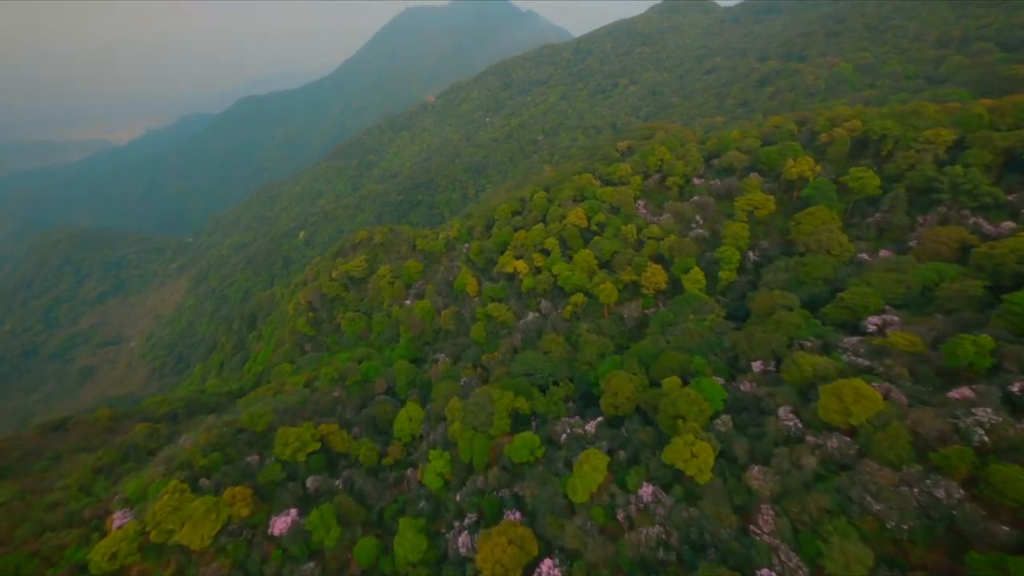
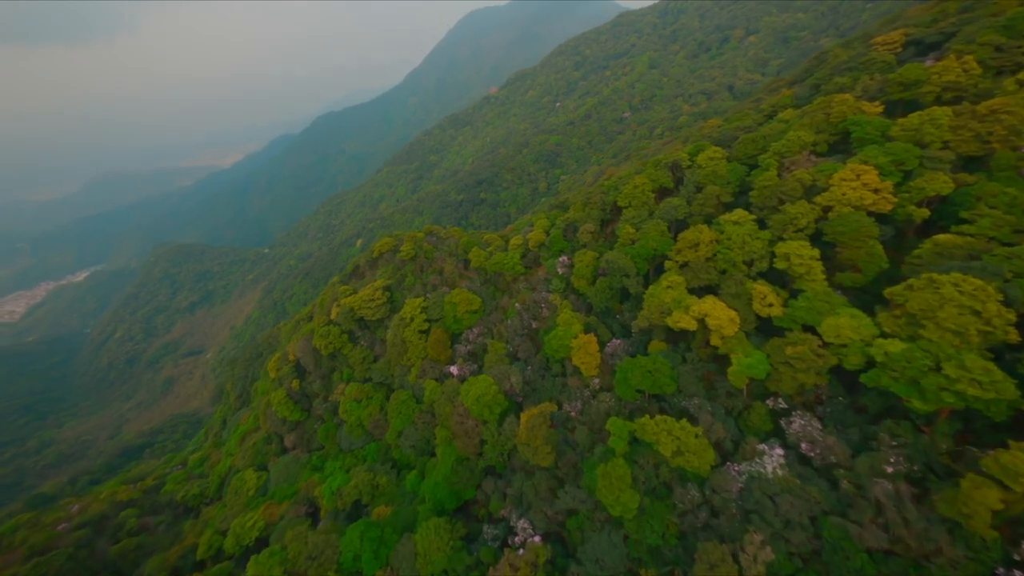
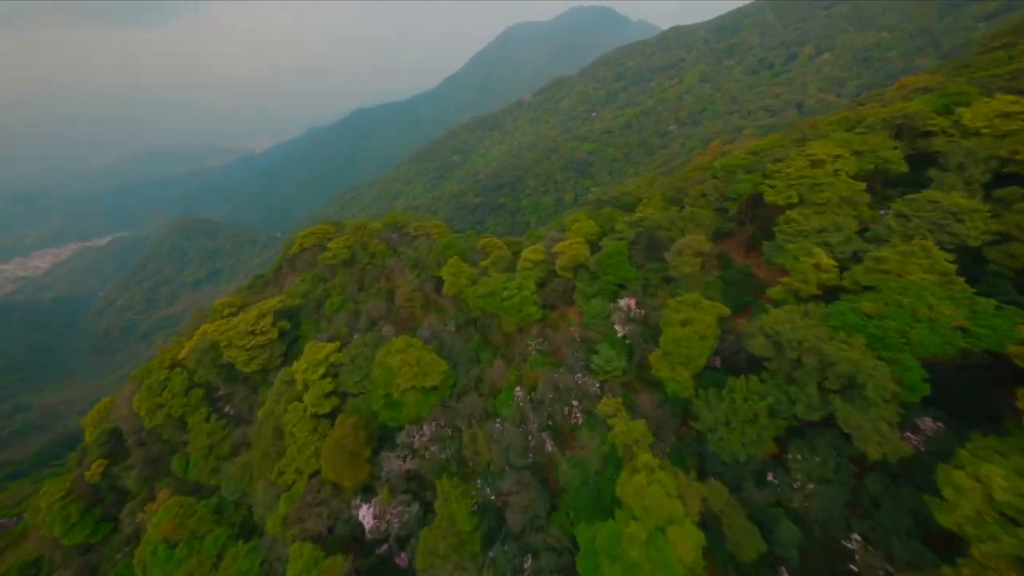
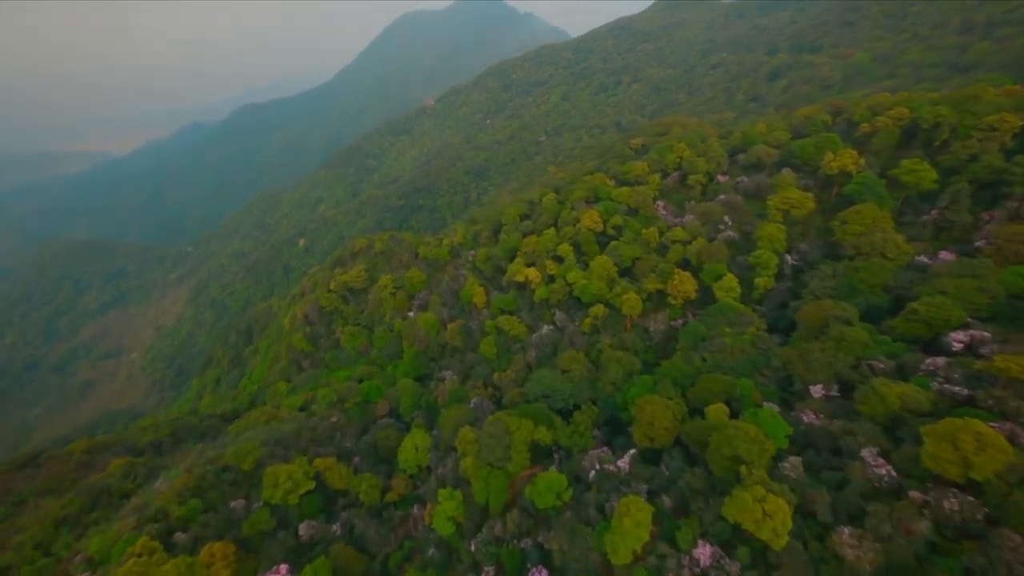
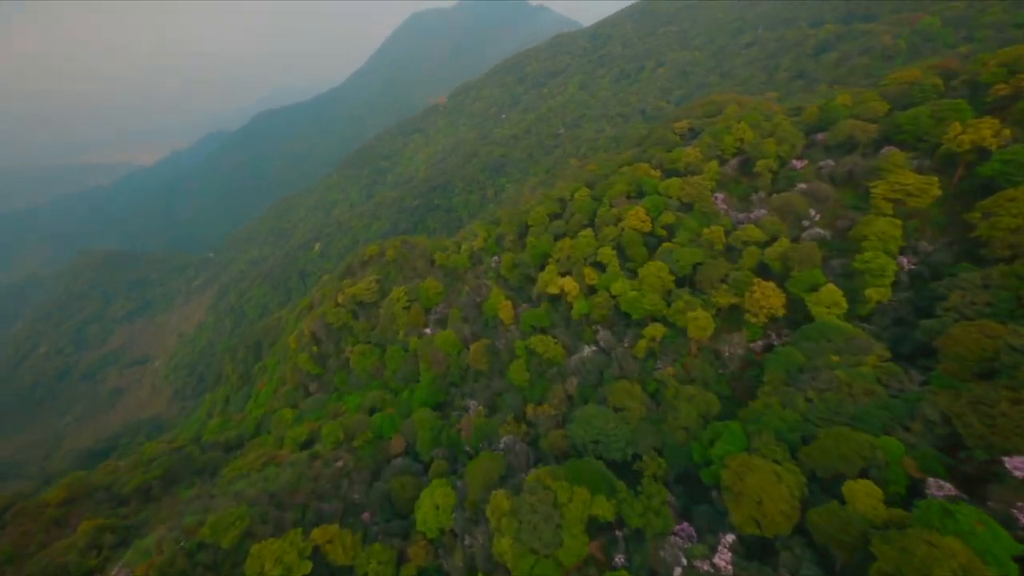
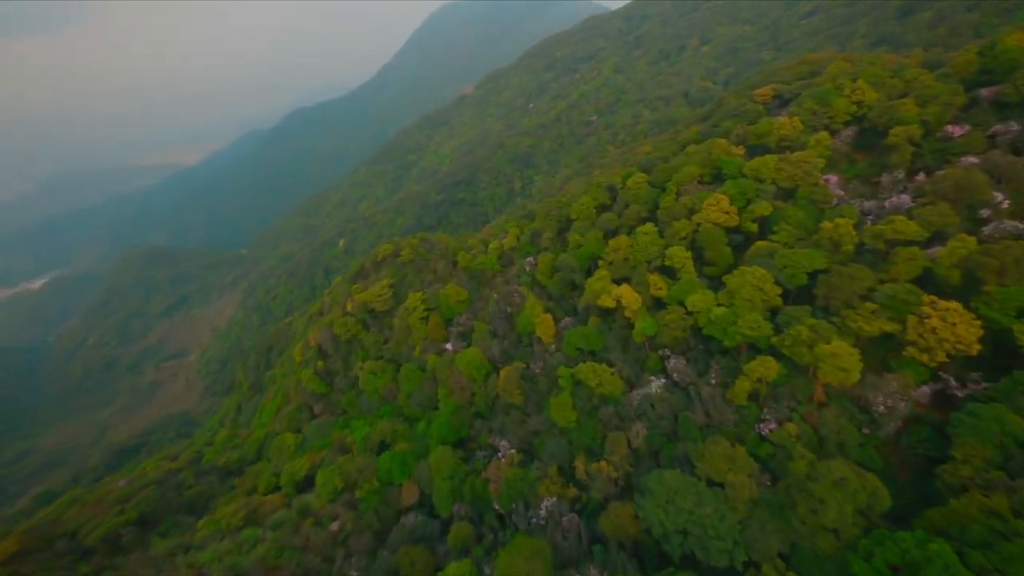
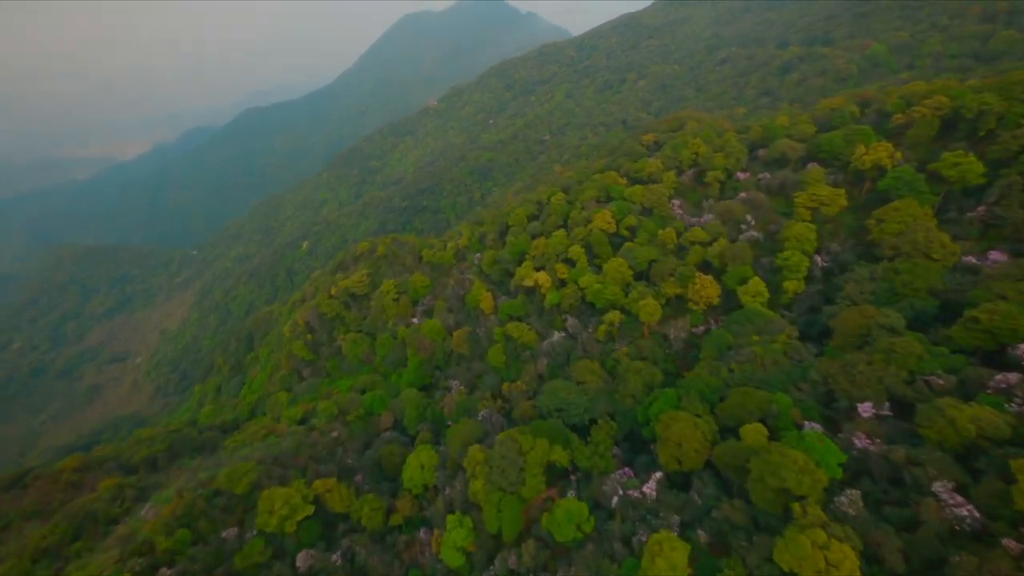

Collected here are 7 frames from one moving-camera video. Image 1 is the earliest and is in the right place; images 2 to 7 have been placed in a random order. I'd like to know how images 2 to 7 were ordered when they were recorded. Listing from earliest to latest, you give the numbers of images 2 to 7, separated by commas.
4, 7, 5, 6, 2, 3
